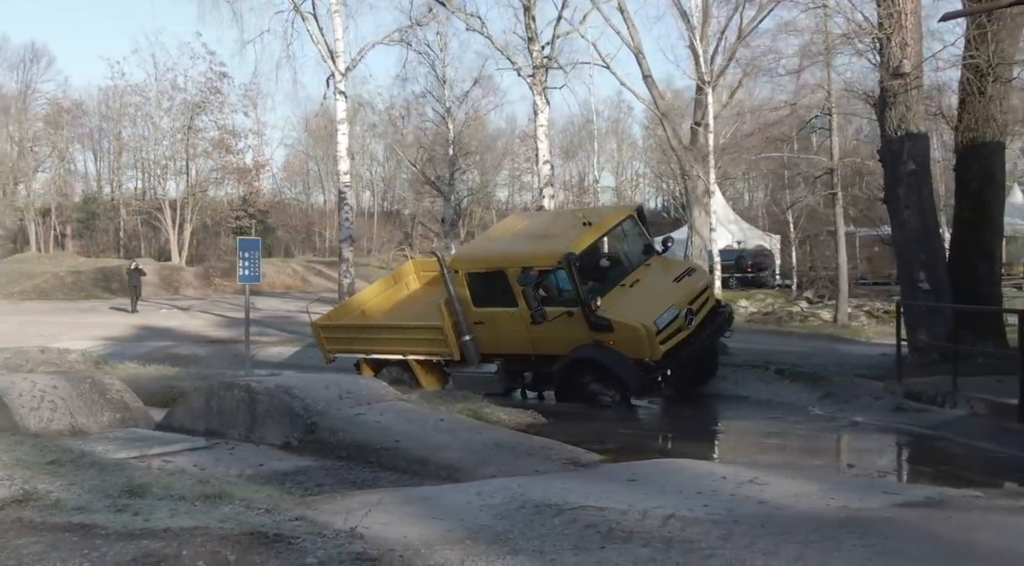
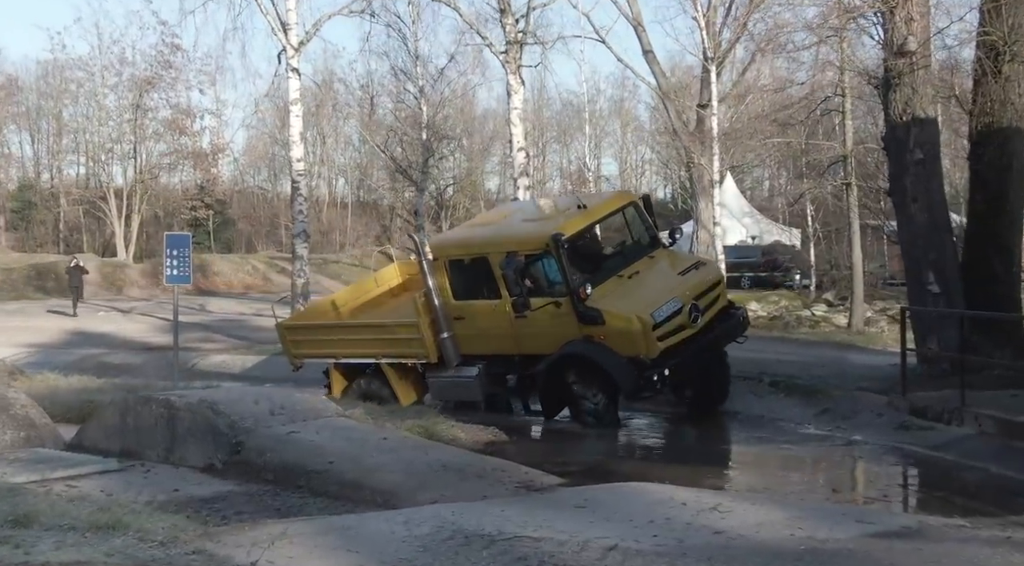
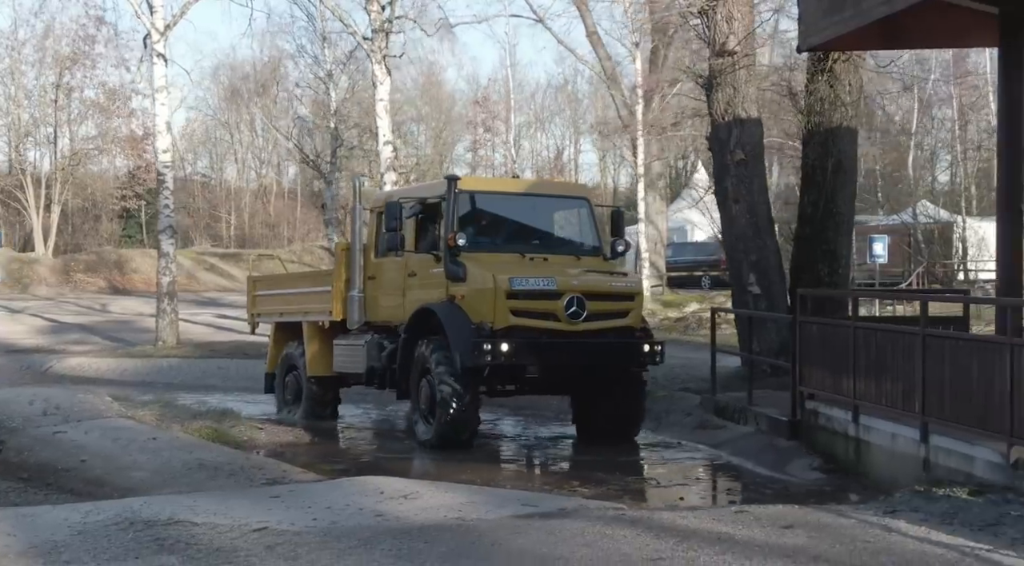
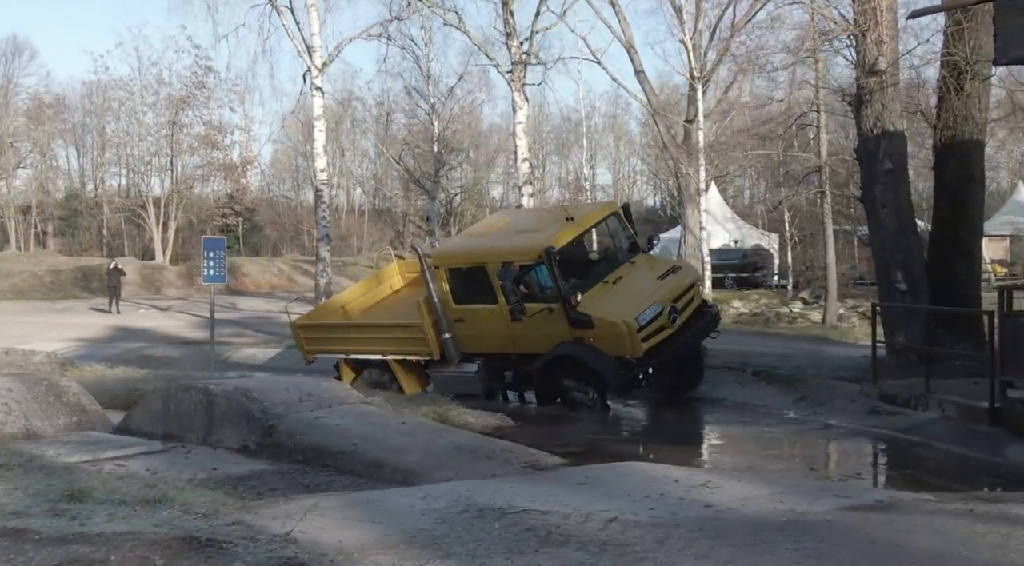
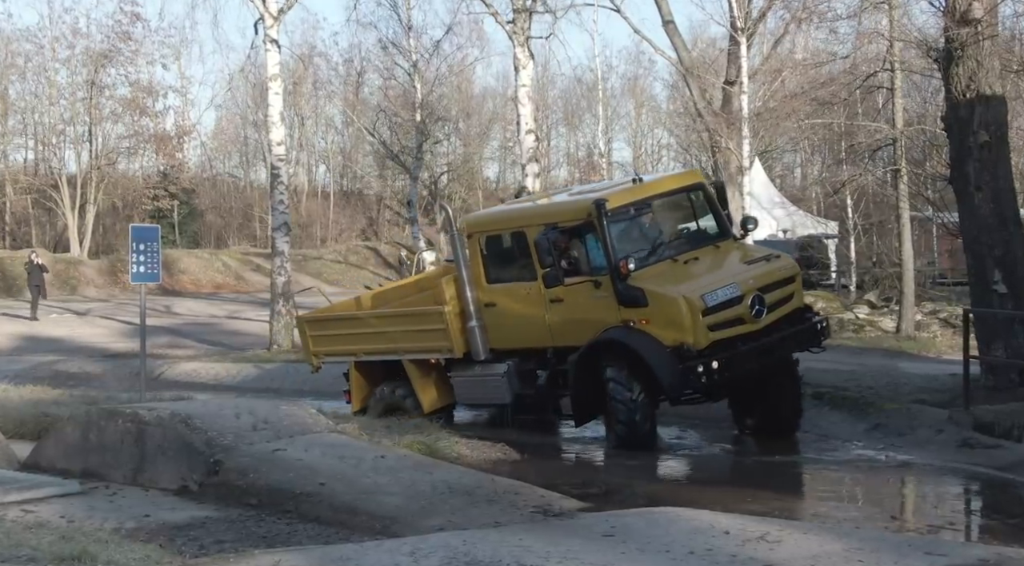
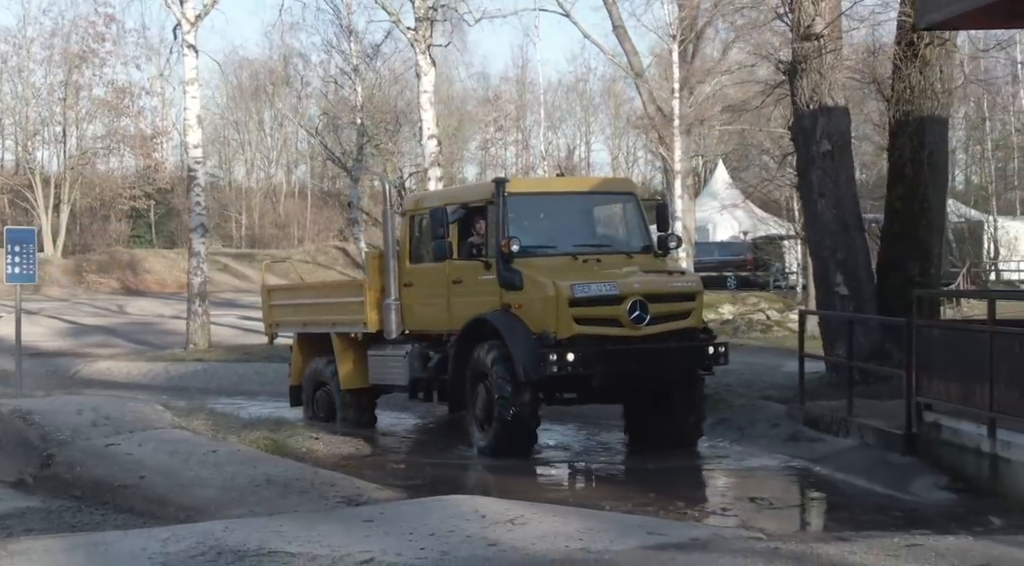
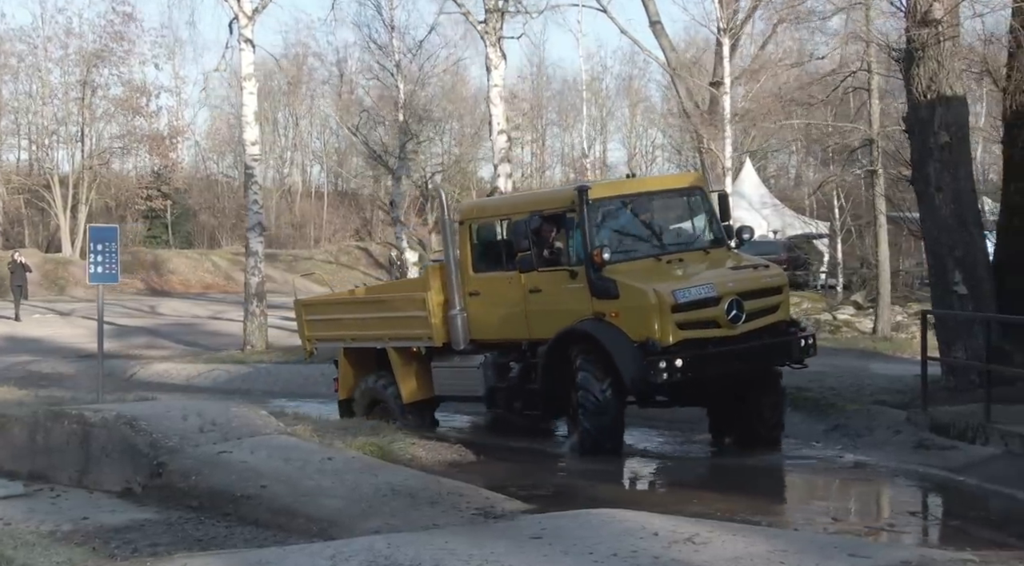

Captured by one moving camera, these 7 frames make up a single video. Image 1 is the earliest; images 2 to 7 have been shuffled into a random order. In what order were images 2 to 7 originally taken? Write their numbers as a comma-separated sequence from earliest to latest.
4, 2, 5, 7, 6, 3
